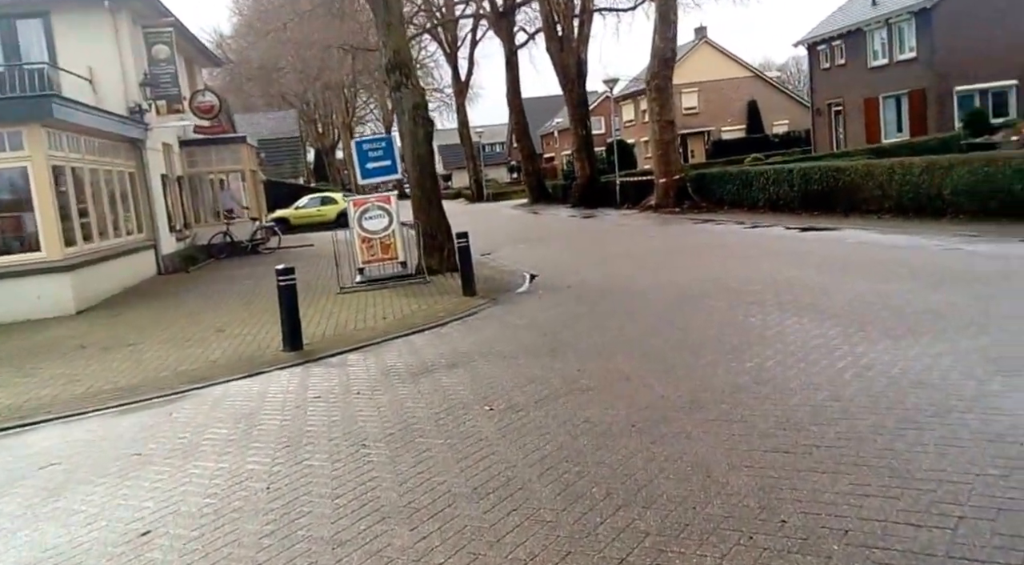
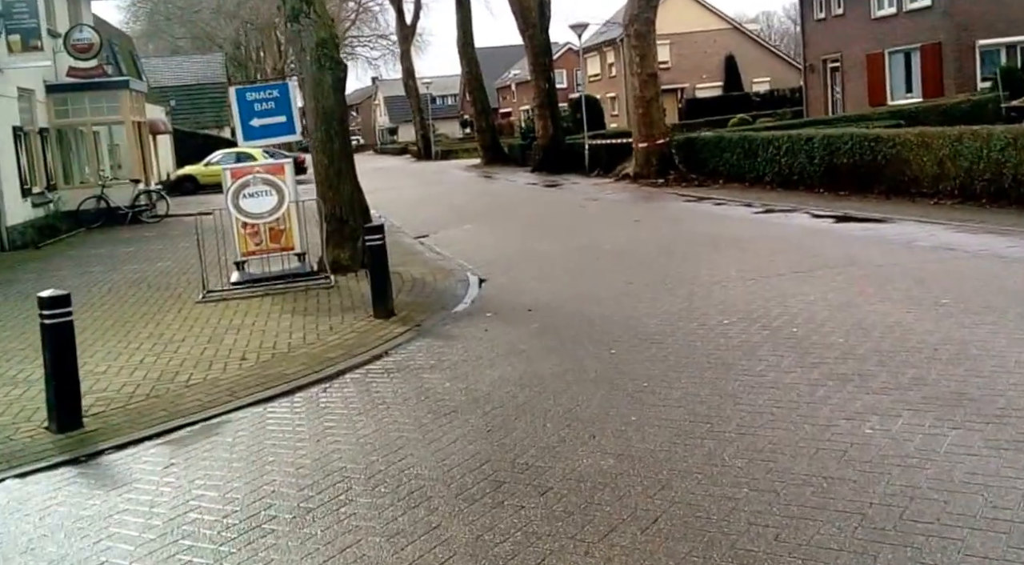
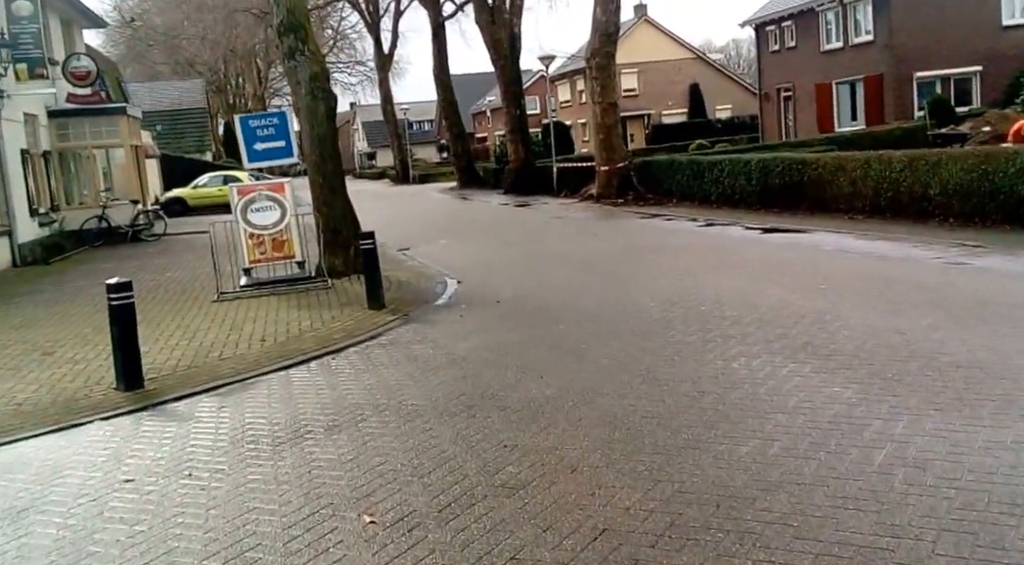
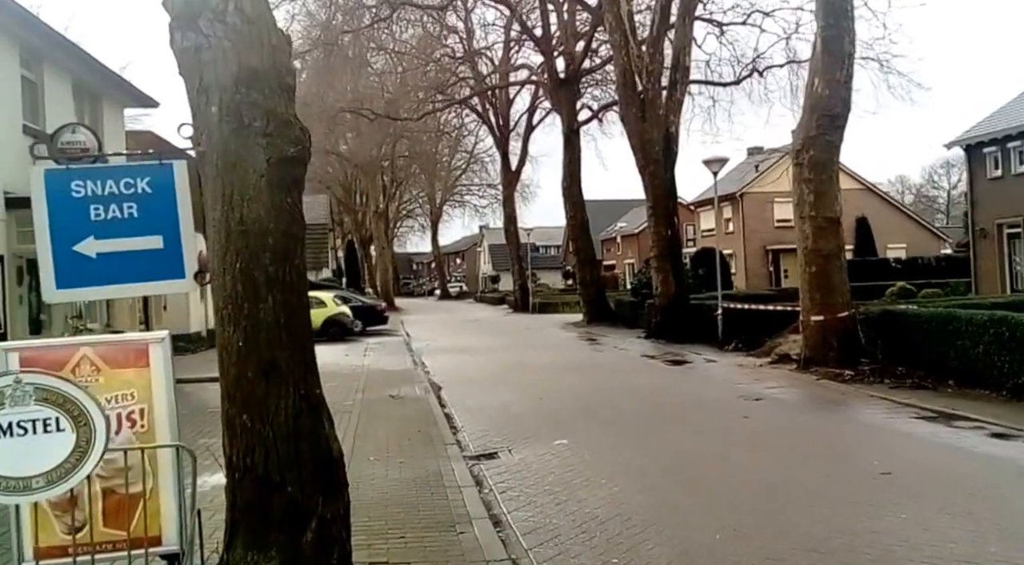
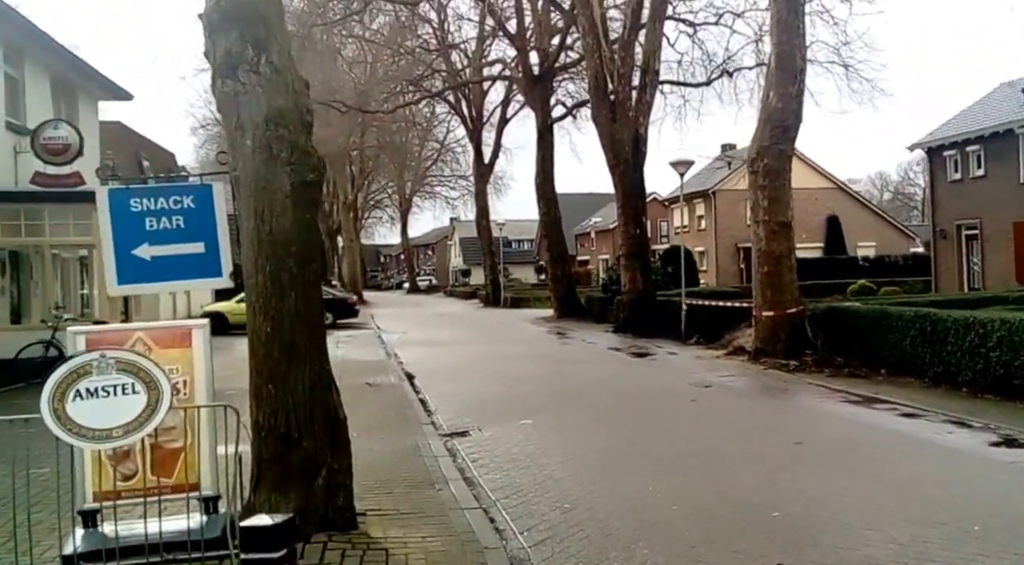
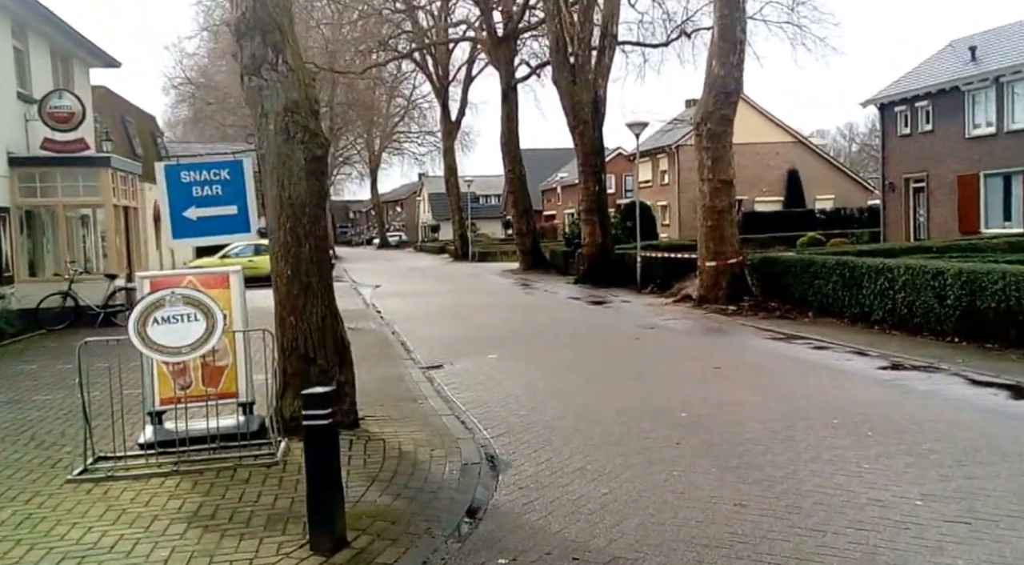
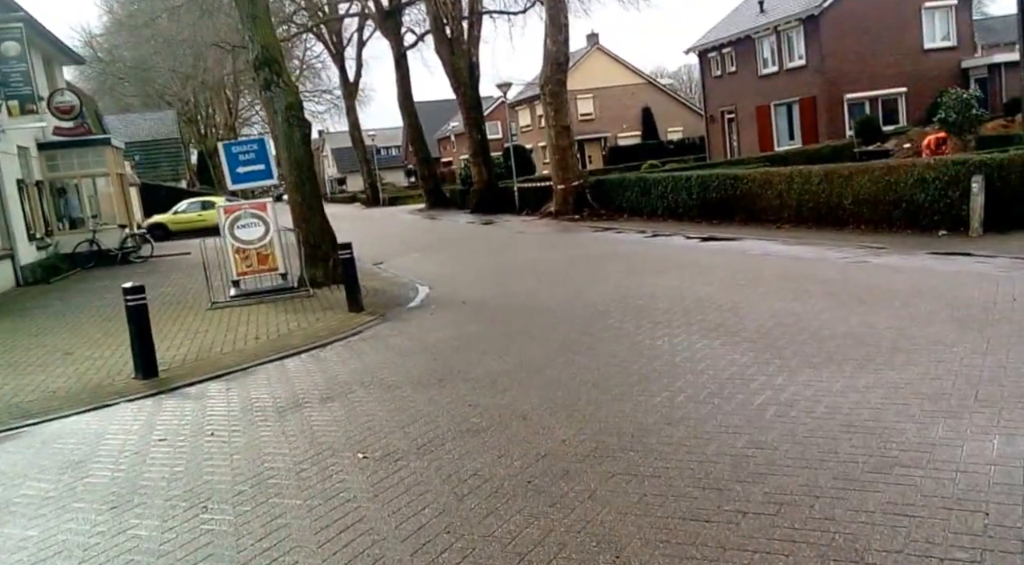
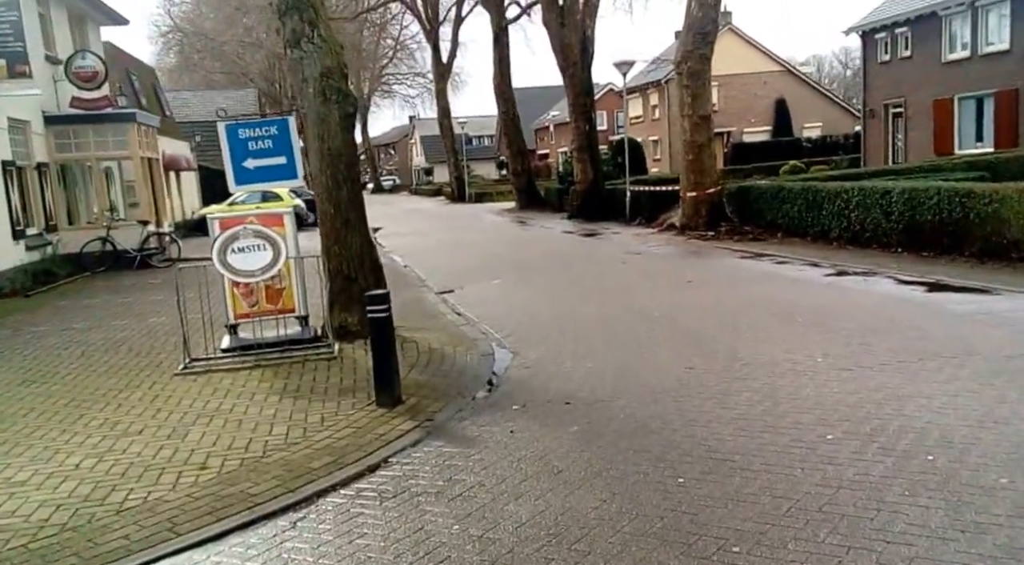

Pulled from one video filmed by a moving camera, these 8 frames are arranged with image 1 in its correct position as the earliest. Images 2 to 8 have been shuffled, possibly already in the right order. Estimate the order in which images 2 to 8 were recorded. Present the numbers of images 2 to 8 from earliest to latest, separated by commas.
7, 3, 2, 8, 6, 5, 4
